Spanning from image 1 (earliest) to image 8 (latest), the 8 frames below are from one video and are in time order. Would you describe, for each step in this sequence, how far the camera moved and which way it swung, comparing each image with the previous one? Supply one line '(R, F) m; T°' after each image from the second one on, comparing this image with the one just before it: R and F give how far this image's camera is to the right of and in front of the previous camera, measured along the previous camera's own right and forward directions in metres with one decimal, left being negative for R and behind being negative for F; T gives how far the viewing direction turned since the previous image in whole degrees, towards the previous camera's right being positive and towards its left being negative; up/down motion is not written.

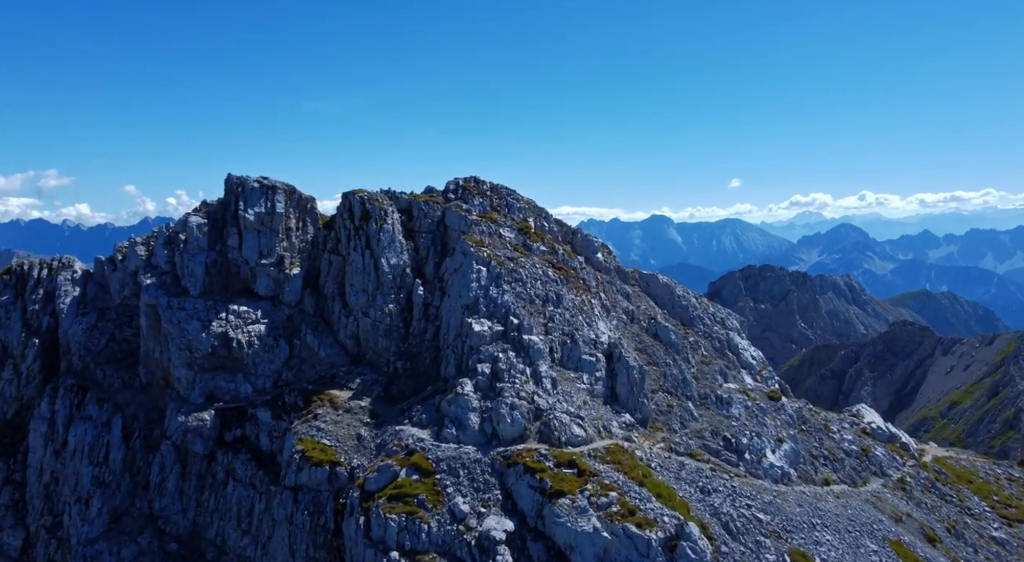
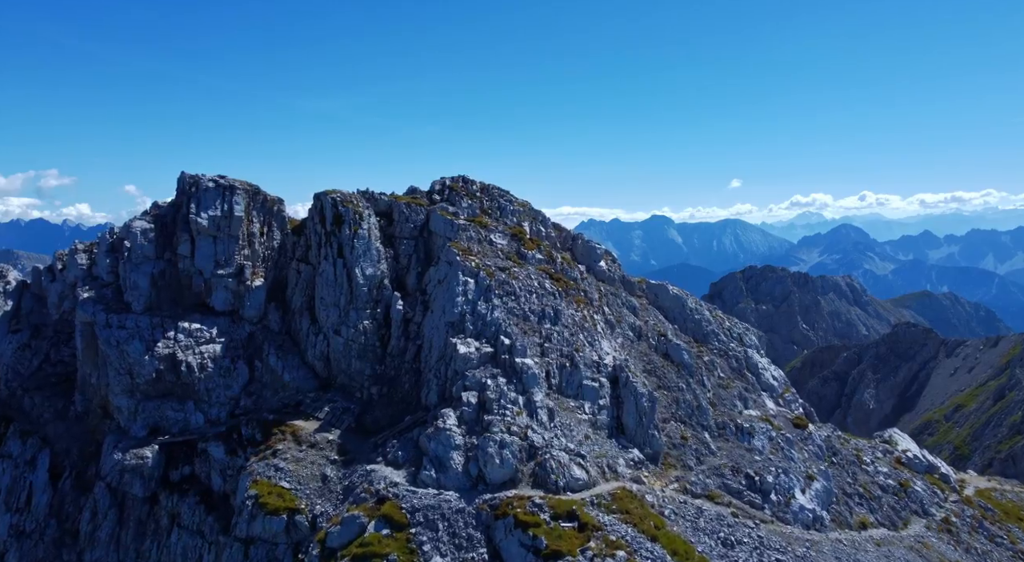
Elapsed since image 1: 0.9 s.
(+1.3, +15.0) m; 0°
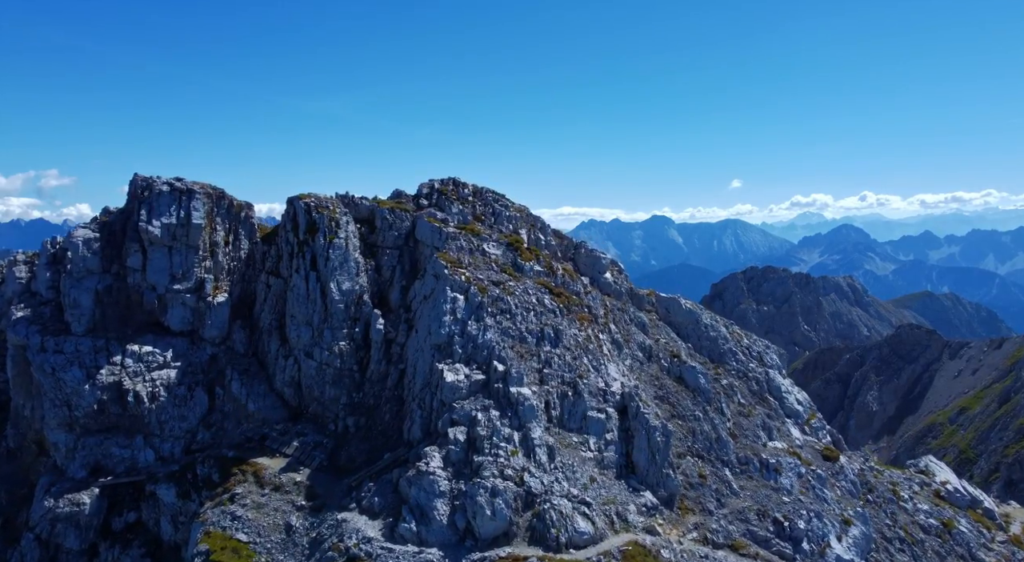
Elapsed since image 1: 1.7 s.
(+0.7, +12.6) m; 0°
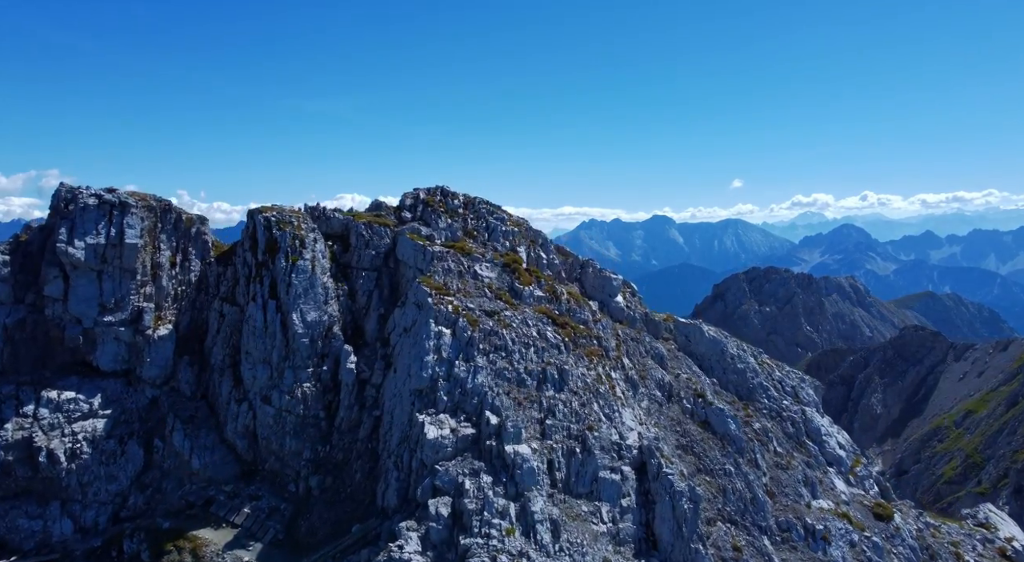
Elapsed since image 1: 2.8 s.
(+0.5, +15.6) m; 0°
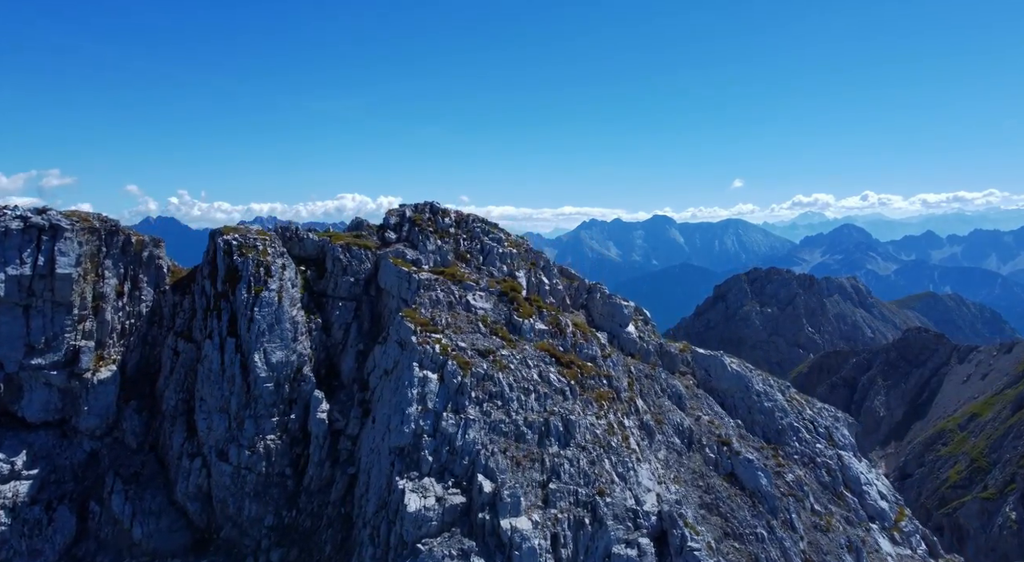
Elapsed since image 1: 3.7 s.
(+0.3, +11.6) m; 0°
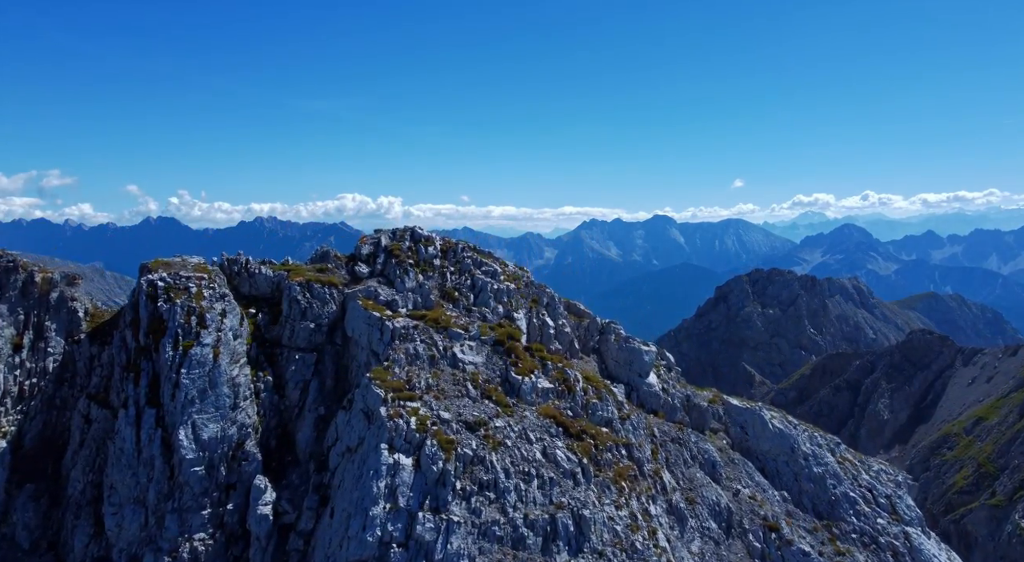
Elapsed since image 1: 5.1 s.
(+0.3, +15.4) m; 0°
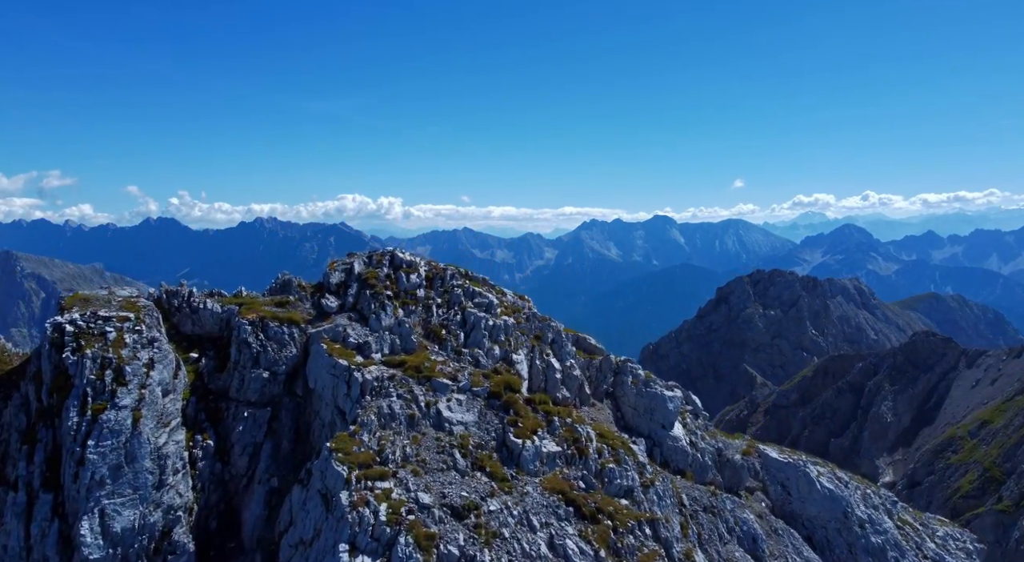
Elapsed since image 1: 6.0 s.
(+0.1, +12.2) m; 0°
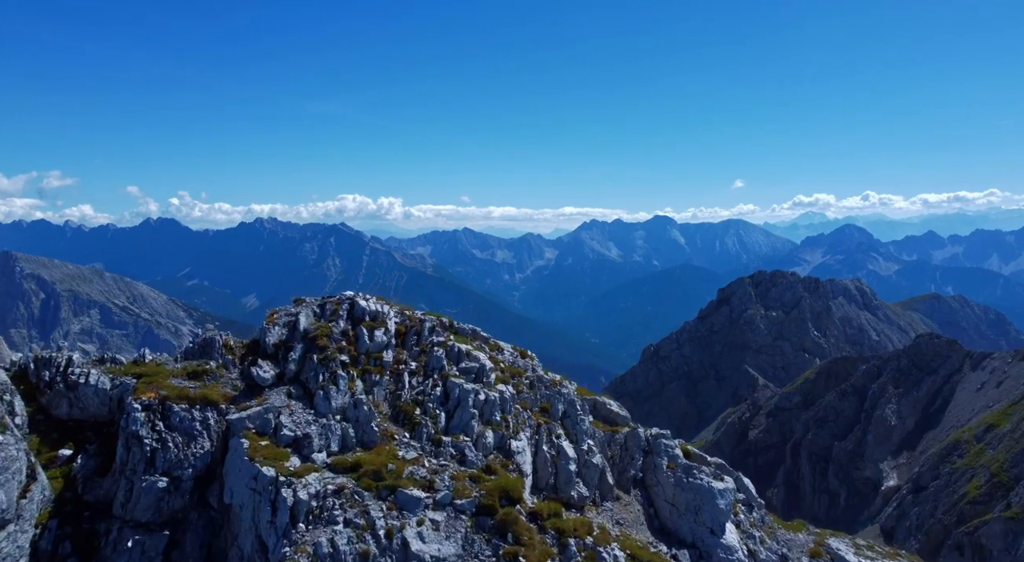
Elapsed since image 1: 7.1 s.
(+0.1, +15.8) m; 0°
